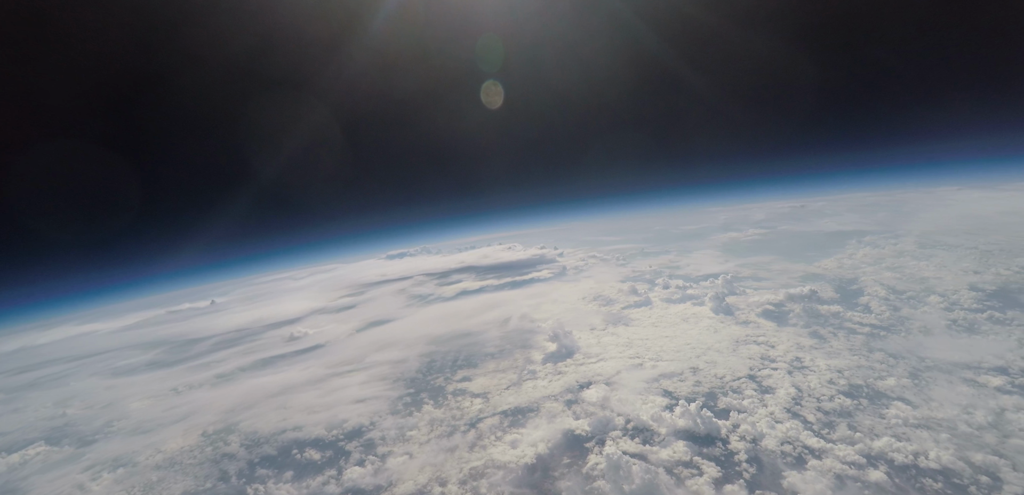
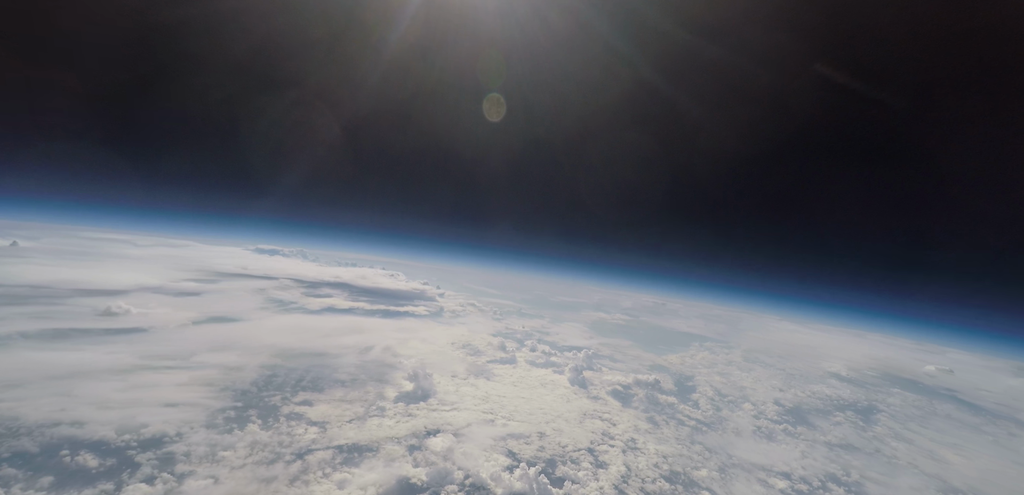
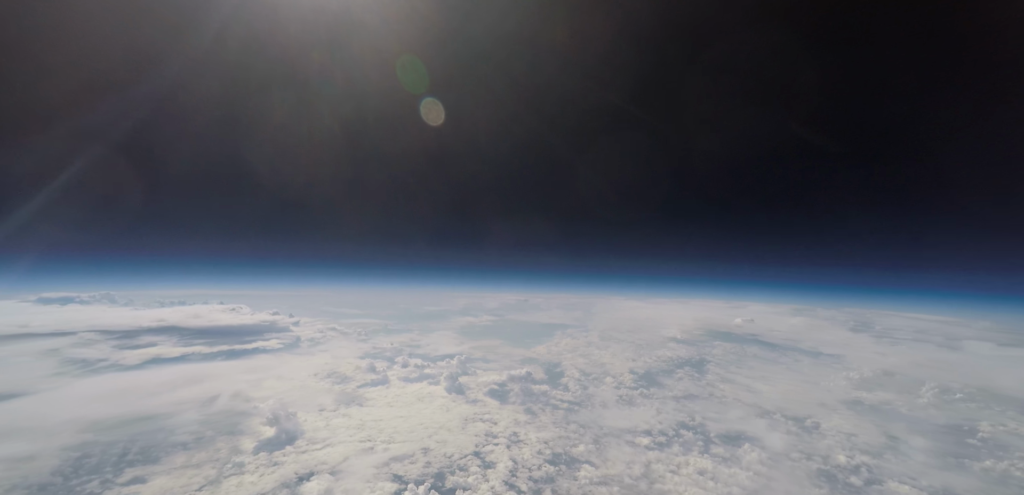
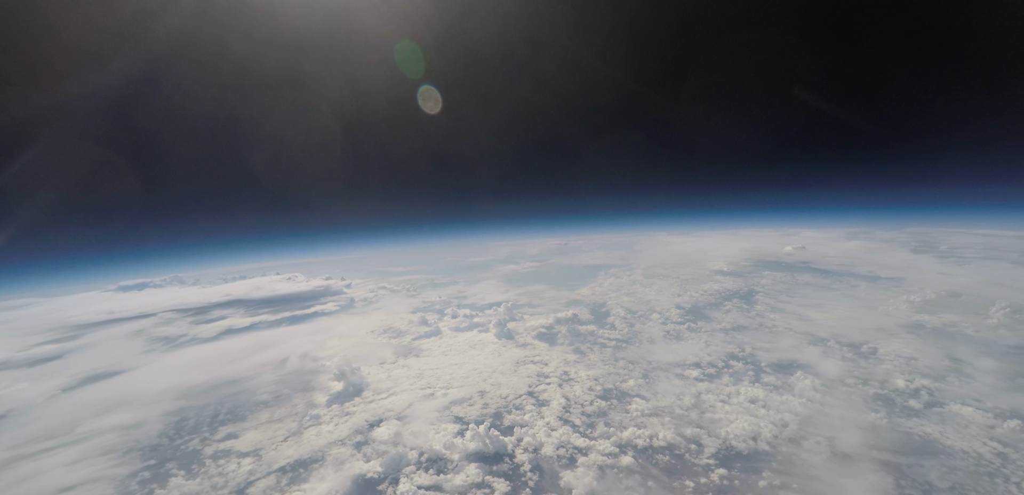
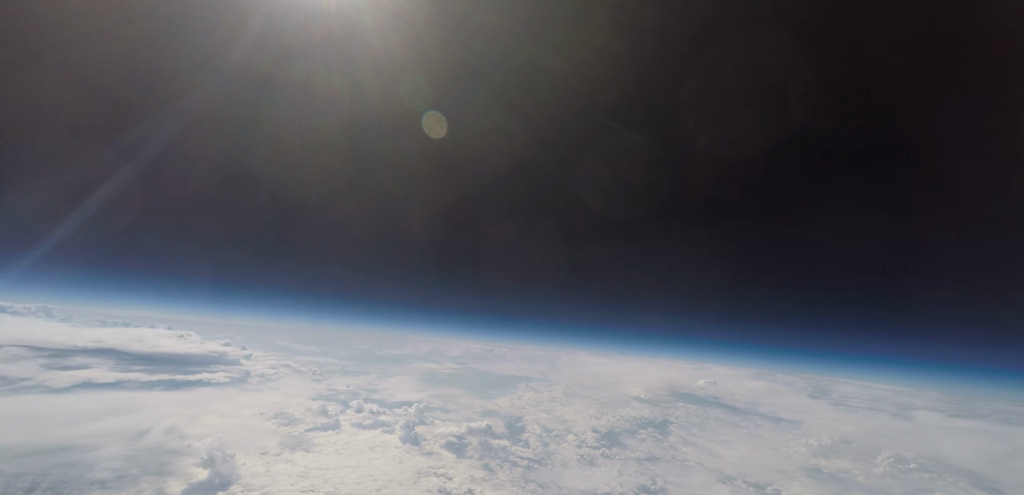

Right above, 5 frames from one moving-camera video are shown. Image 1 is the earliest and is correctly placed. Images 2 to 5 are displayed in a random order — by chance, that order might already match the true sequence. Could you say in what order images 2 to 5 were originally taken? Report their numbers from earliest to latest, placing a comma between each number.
2, 4, 3, 5
